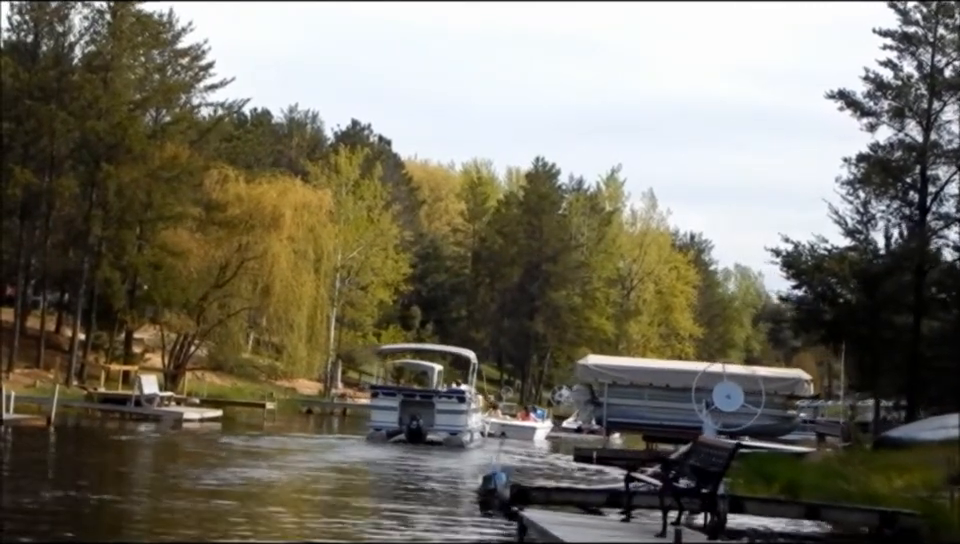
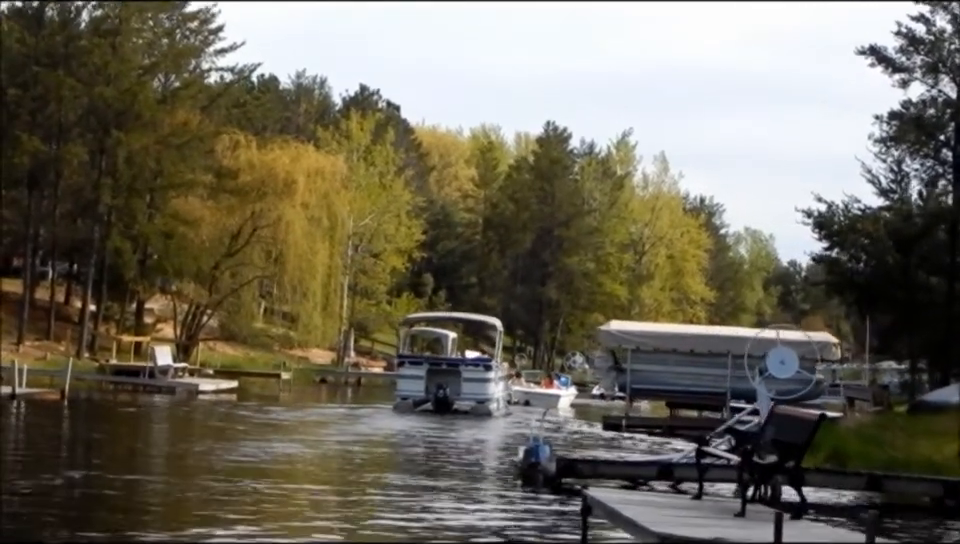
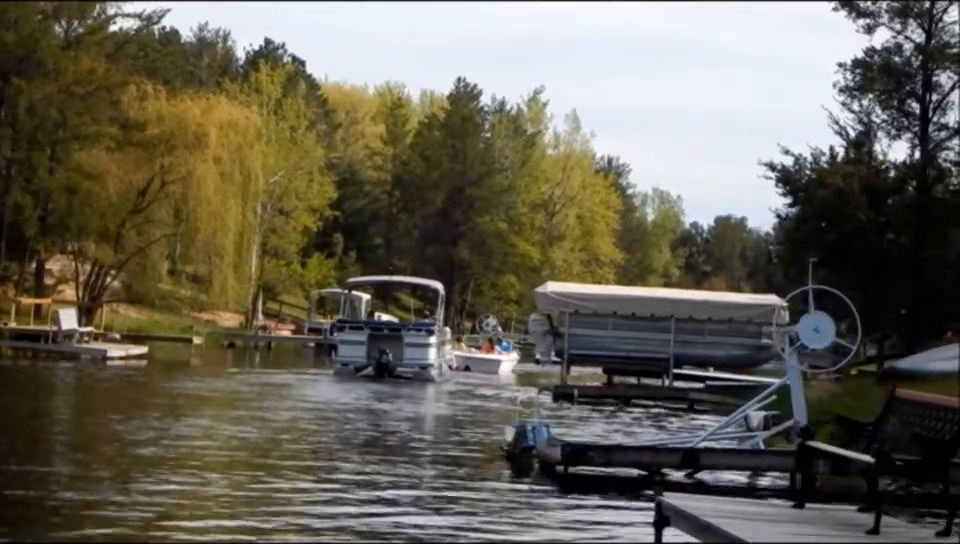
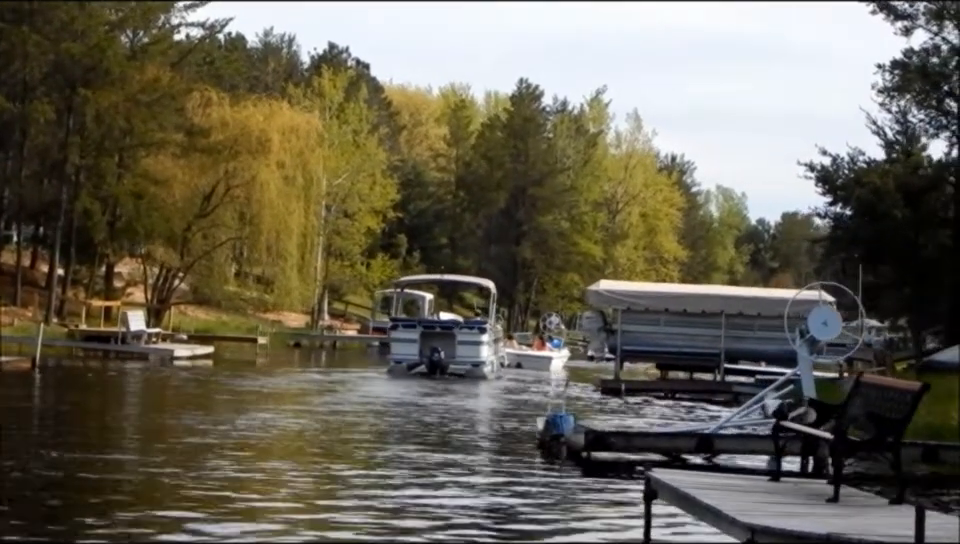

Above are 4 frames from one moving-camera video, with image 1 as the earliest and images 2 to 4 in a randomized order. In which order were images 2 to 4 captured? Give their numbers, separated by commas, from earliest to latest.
2, 4, 3
